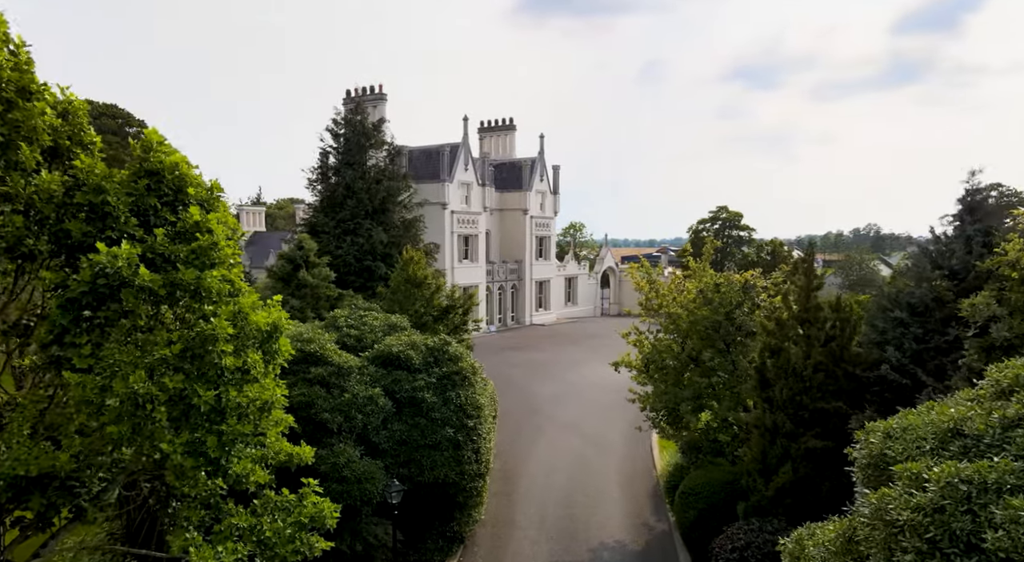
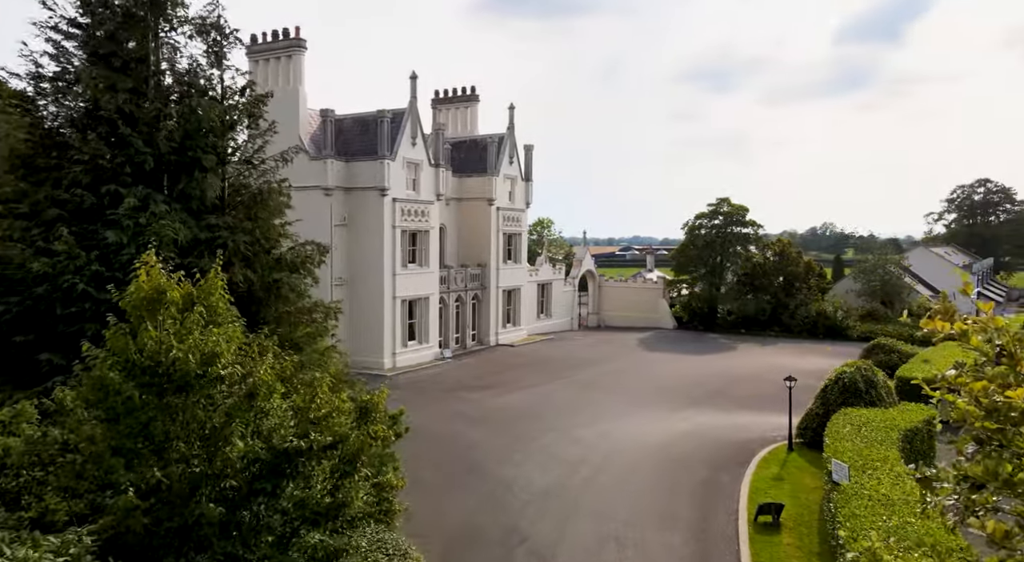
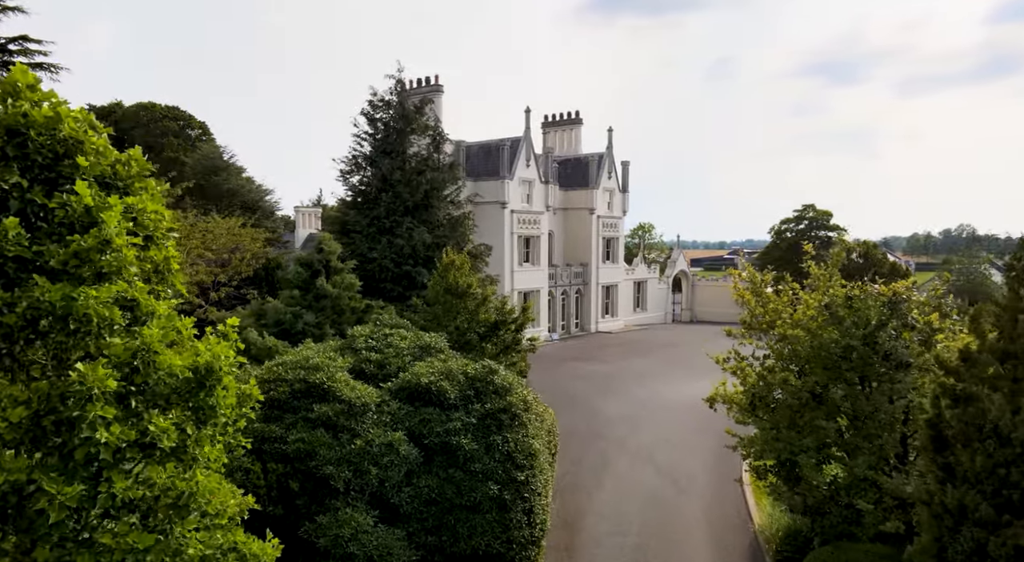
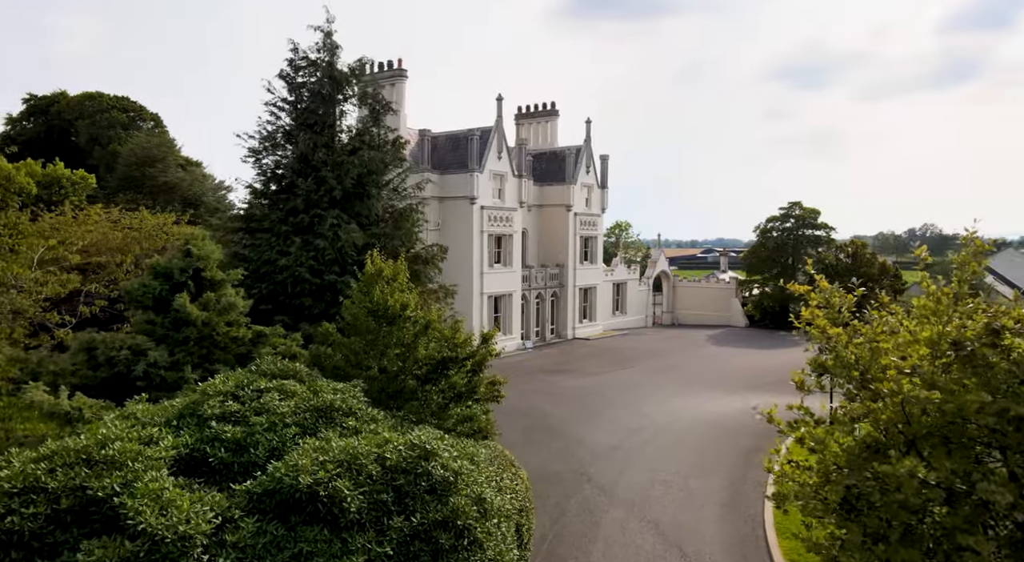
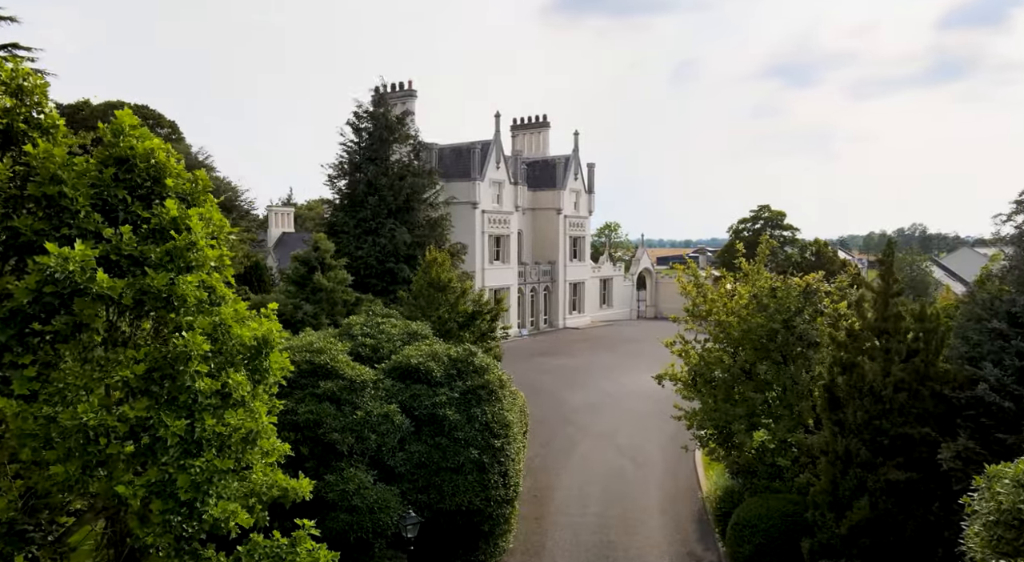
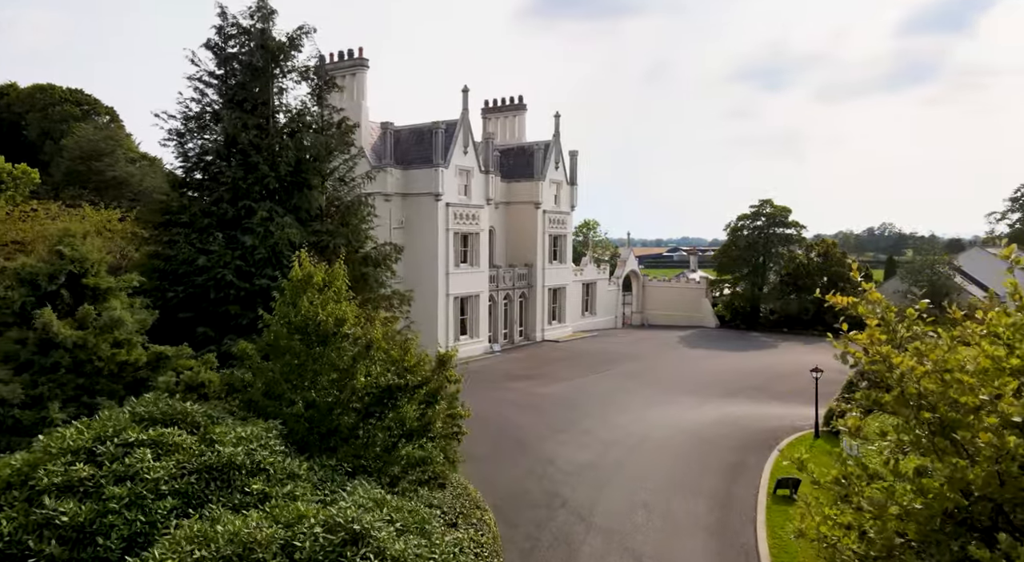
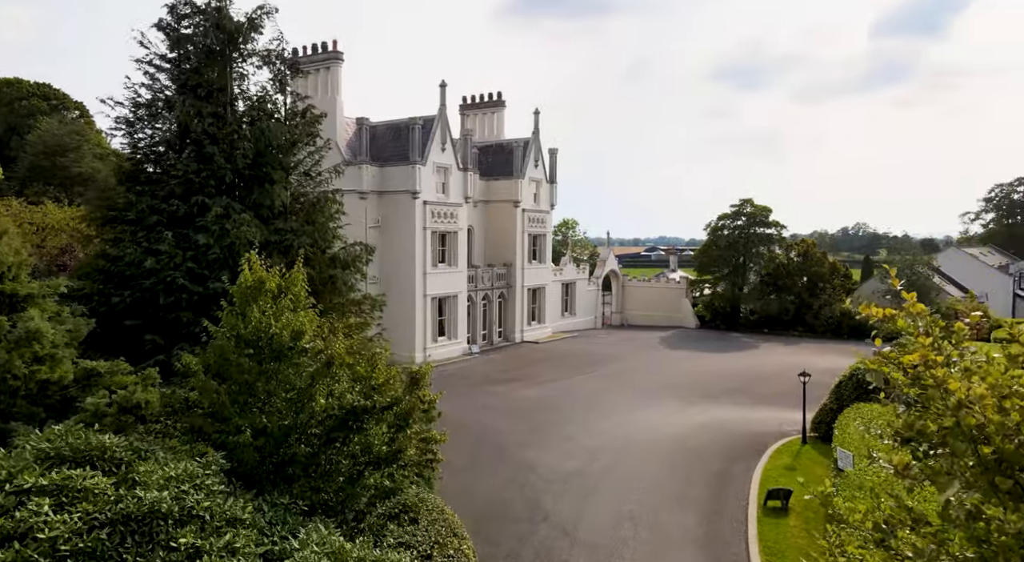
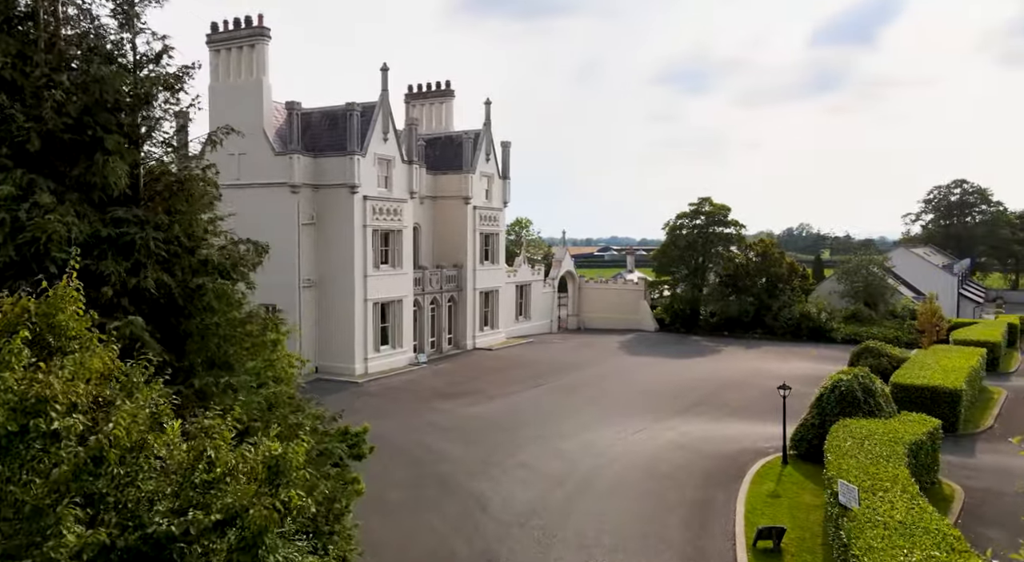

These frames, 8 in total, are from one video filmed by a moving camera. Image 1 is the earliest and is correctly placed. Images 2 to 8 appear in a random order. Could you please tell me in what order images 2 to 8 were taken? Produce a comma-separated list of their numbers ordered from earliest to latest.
5, 3, 4, 6, 7, 2, 8
